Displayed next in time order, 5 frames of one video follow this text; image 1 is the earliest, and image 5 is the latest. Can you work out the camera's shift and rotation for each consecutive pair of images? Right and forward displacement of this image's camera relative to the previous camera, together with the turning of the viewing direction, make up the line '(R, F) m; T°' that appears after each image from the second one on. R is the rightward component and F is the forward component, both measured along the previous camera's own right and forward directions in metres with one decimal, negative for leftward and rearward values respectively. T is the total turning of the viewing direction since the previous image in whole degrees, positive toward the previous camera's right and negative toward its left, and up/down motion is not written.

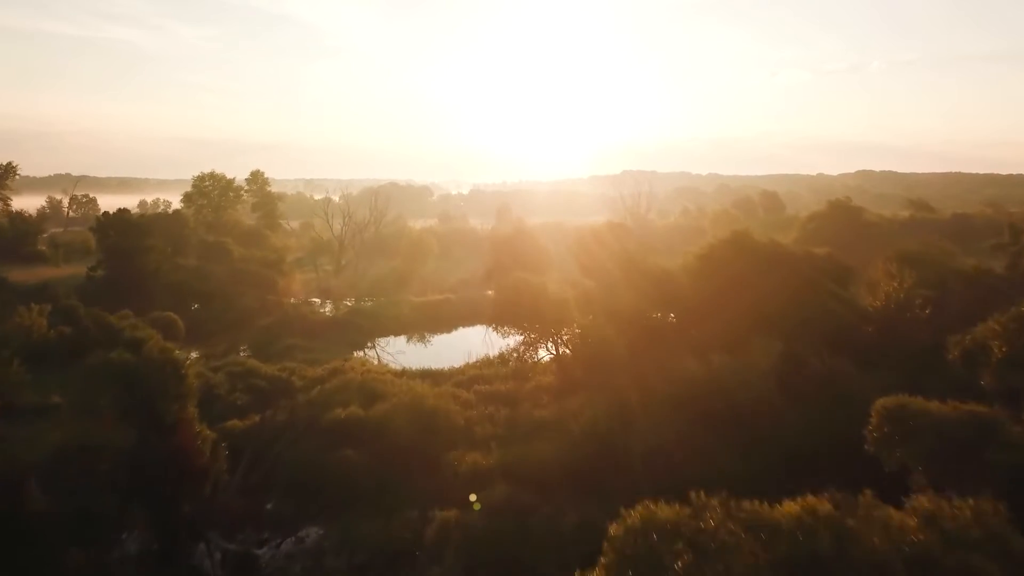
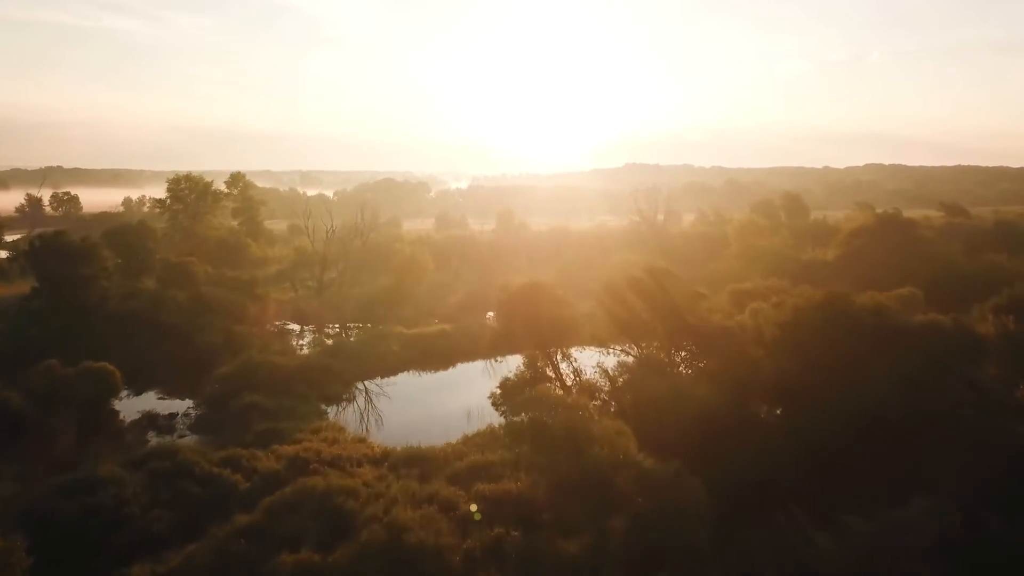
(-0.3, +5.9) m; 0°
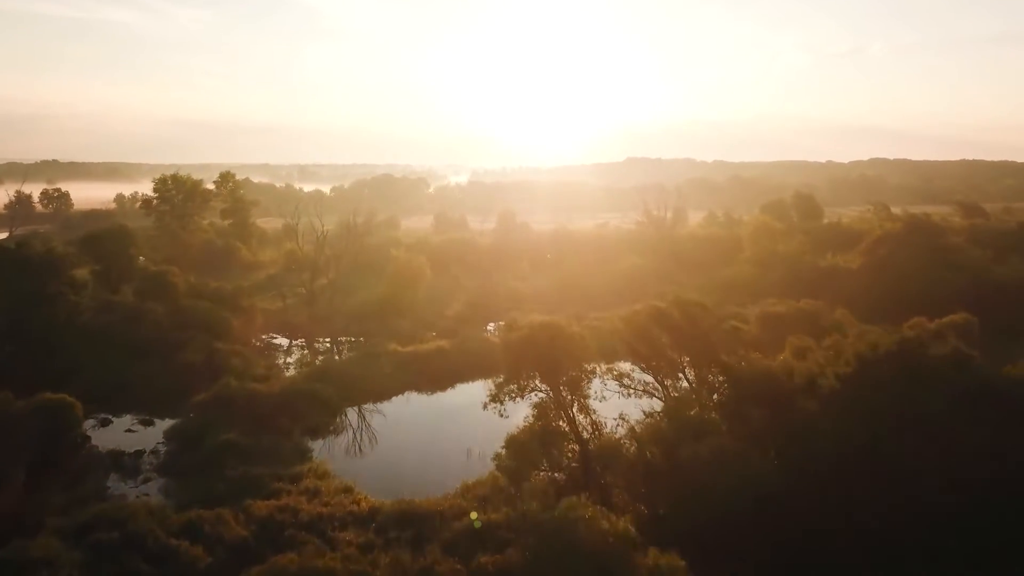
(-0.1, +2.8) m; 0°
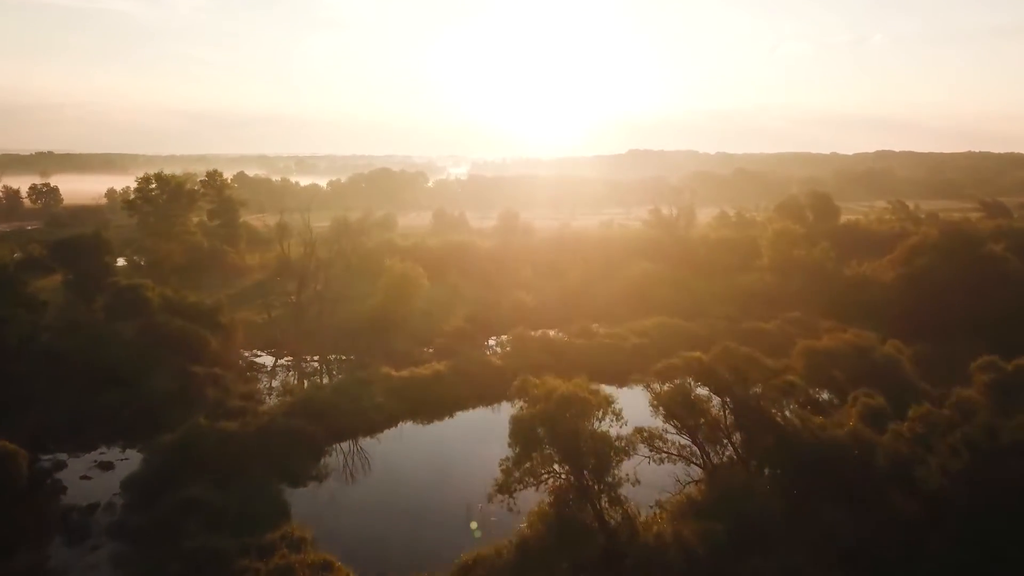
(-0.1, +3.2) m; 0°
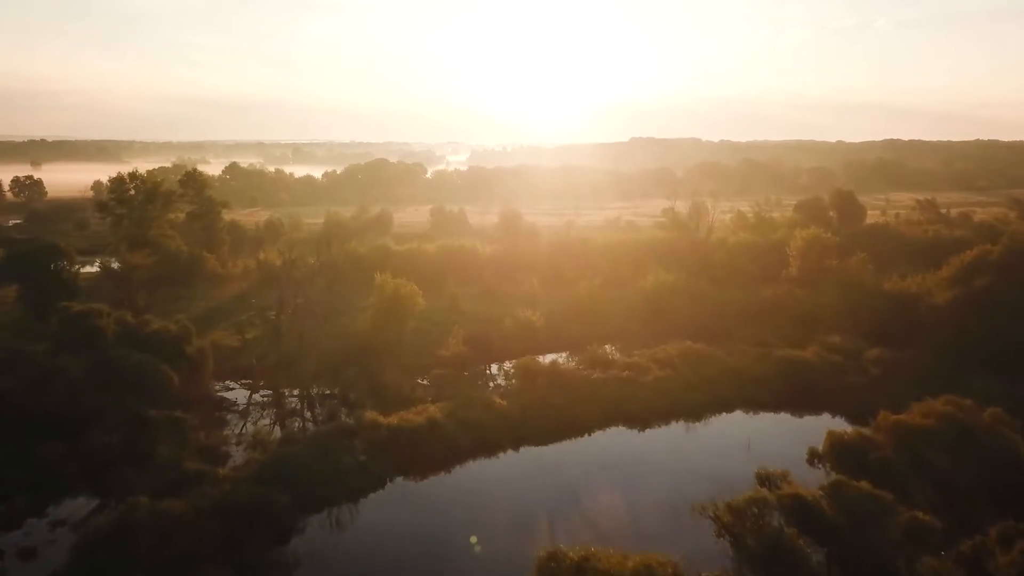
(-0.2, +4.4) m; 0°
